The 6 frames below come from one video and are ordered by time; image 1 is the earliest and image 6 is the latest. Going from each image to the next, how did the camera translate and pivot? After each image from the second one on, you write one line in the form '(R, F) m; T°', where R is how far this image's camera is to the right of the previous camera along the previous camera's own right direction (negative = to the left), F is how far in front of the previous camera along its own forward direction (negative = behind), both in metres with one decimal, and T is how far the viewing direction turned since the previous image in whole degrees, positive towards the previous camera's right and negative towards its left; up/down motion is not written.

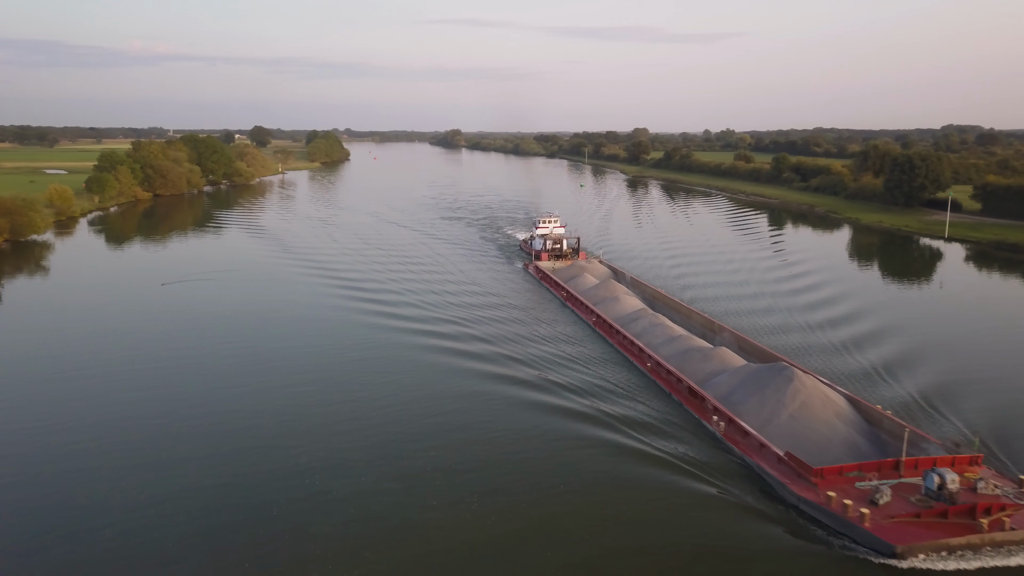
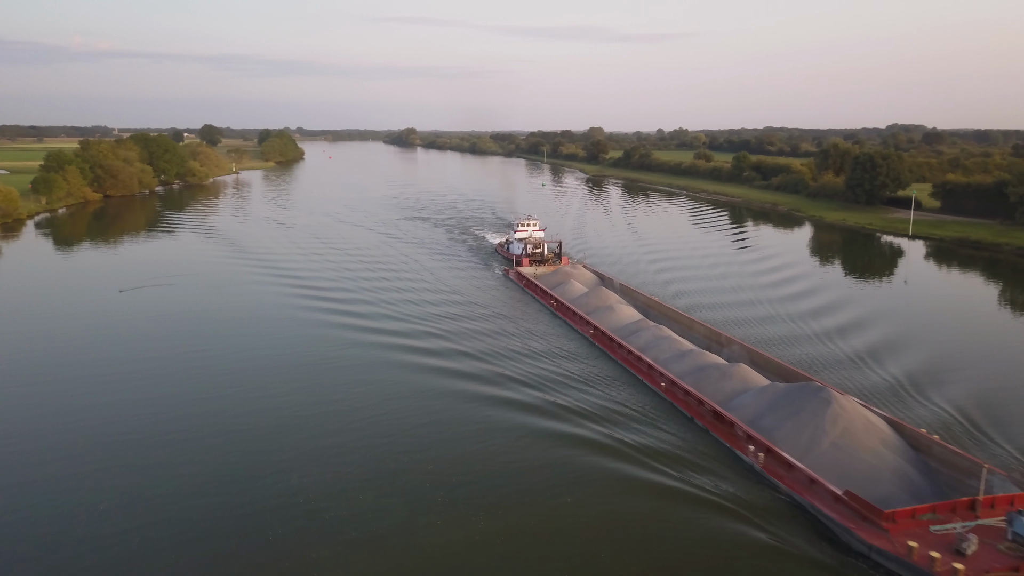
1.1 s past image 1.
(-0.5, +1.0) m; +3°
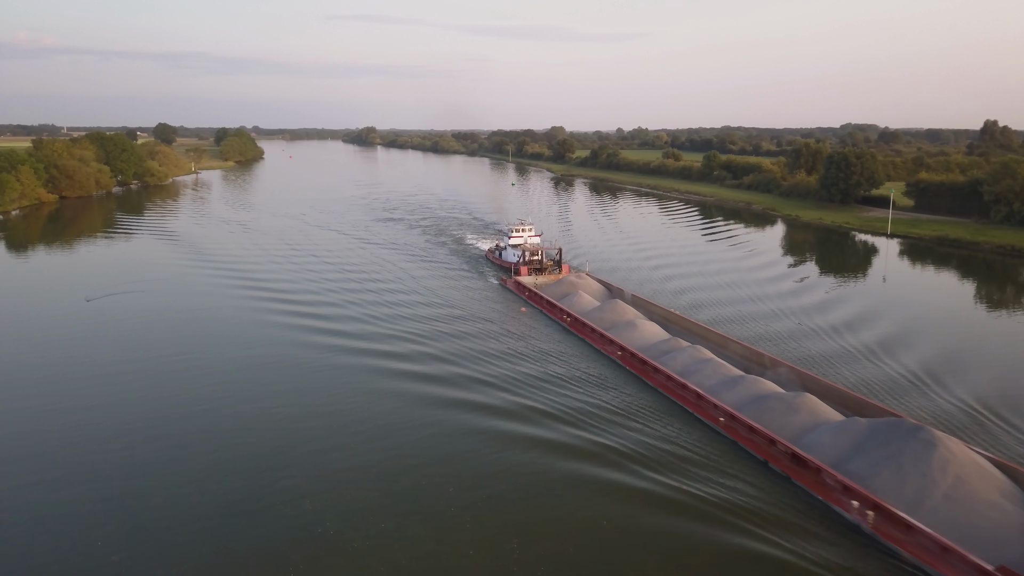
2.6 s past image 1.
(-0.8, +1.3) m; +3°
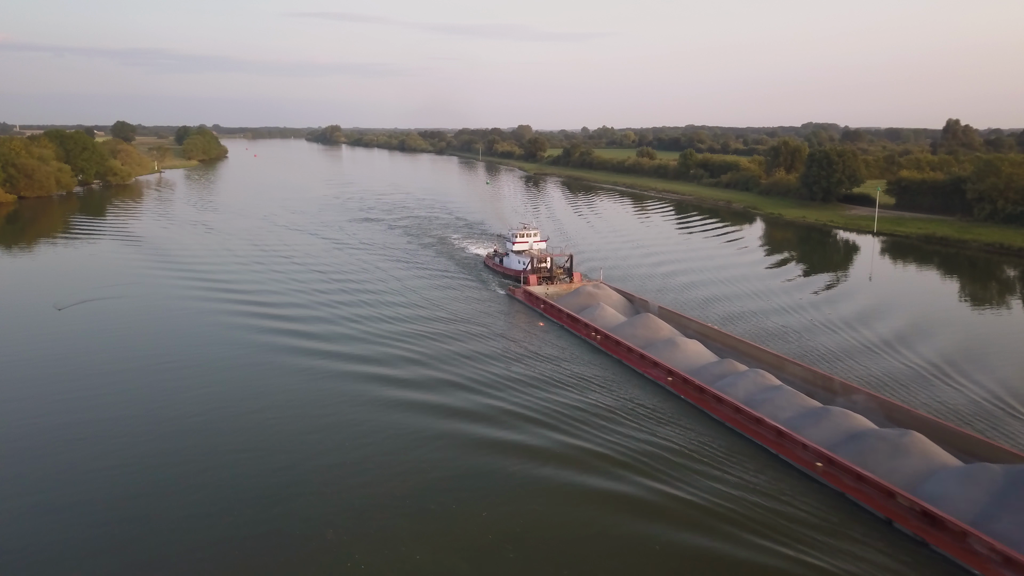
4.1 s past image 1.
(-0.9, +1.4) m; +2°
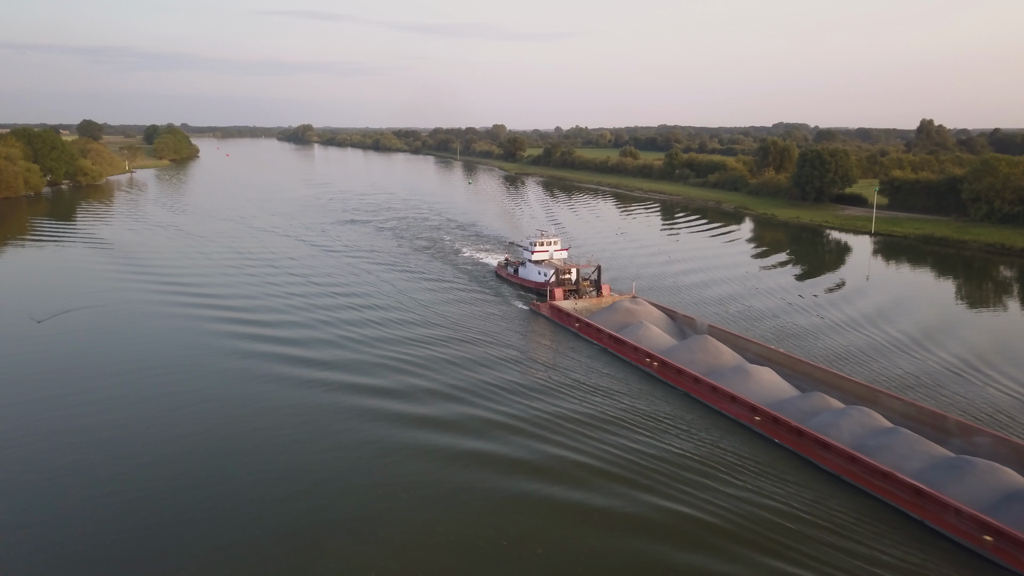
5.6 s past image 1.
(-1.0, +1.4) m; +2°
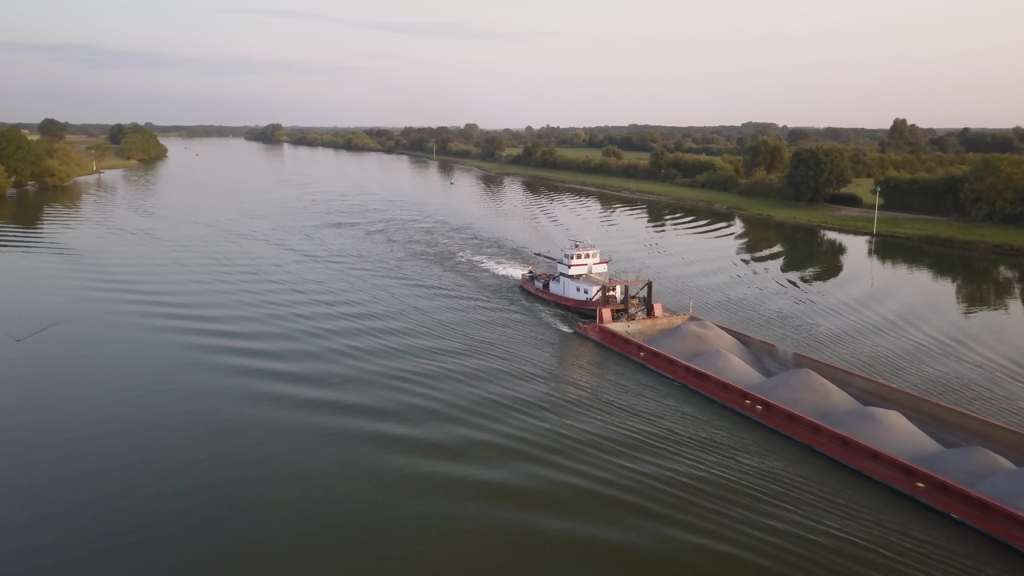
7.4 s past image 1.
(-1.3, +1.6) m; +2°
